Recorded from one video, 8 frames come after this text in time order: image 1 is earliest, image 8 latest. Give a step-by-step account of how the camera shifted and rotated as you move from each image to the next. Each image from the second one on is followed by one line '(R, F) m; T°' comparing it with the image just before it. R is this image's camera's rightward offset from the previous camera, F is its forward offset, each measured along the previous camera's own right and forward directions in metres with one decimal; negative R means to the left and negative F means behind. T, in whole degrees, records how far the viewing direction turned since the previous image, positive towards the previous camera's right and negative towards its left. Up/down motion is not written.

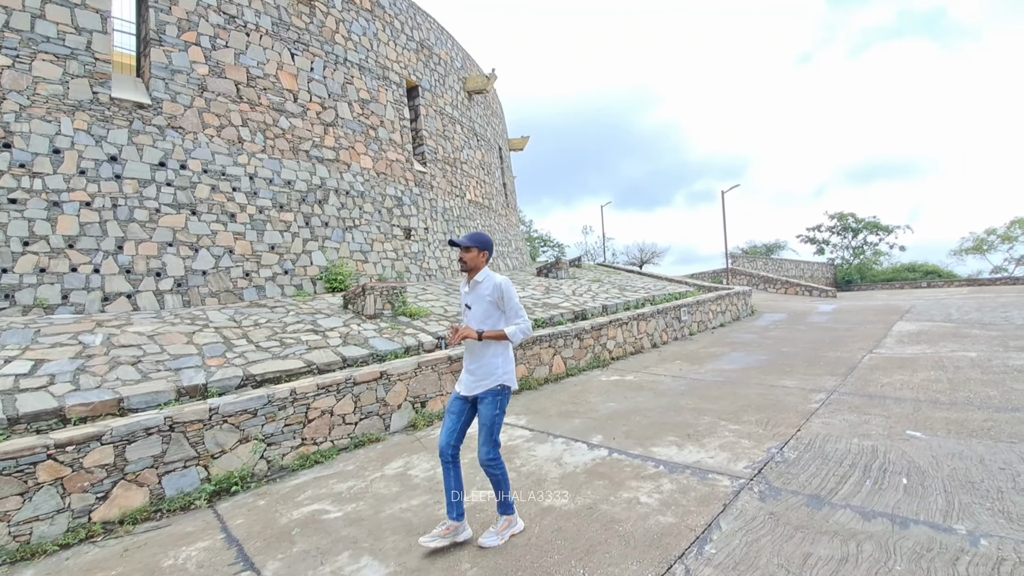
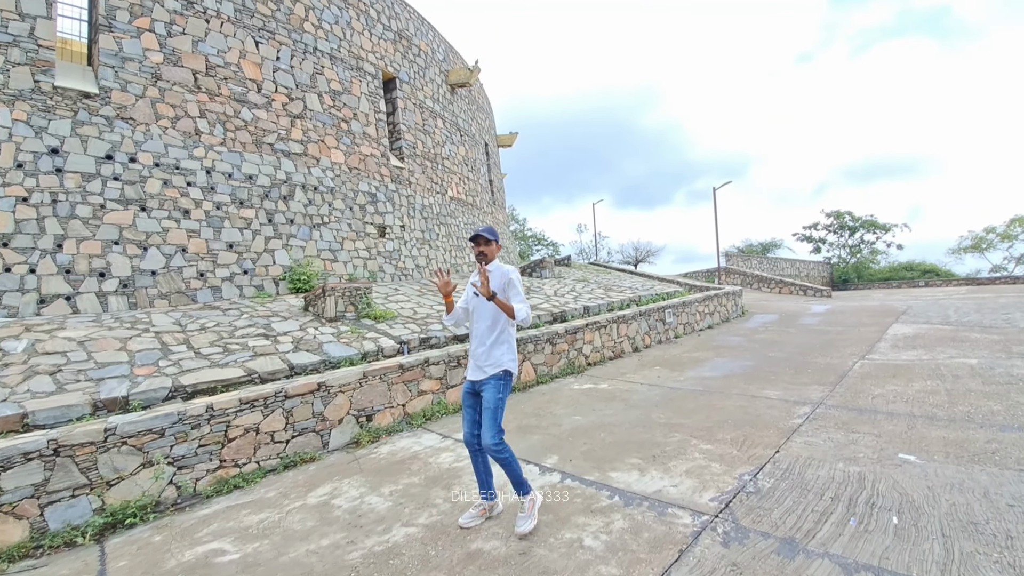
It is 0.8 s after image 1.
(+0.3, +0.4) m; 0°
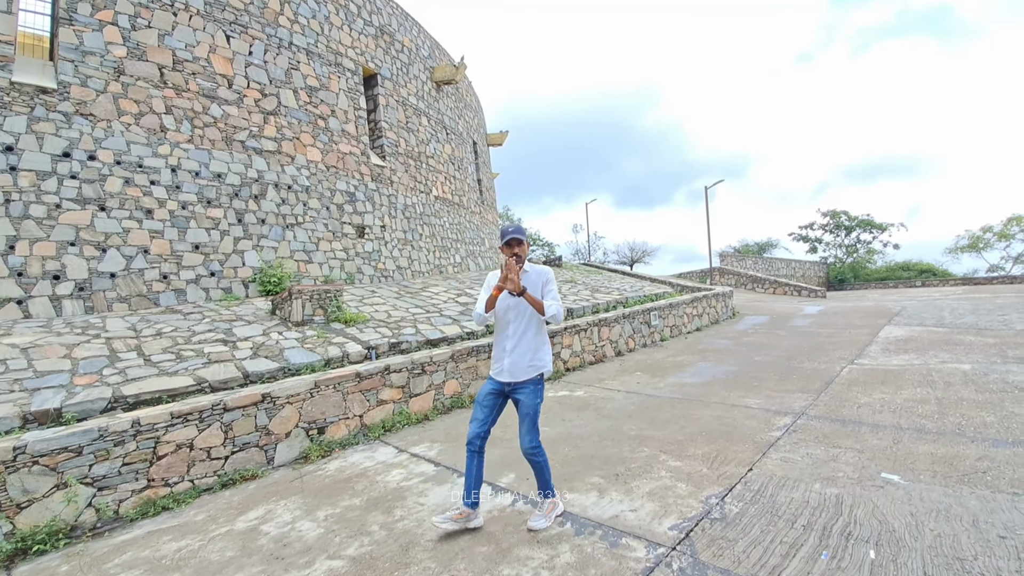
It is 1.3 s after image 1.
(+0.3, +0.2) m; 0°
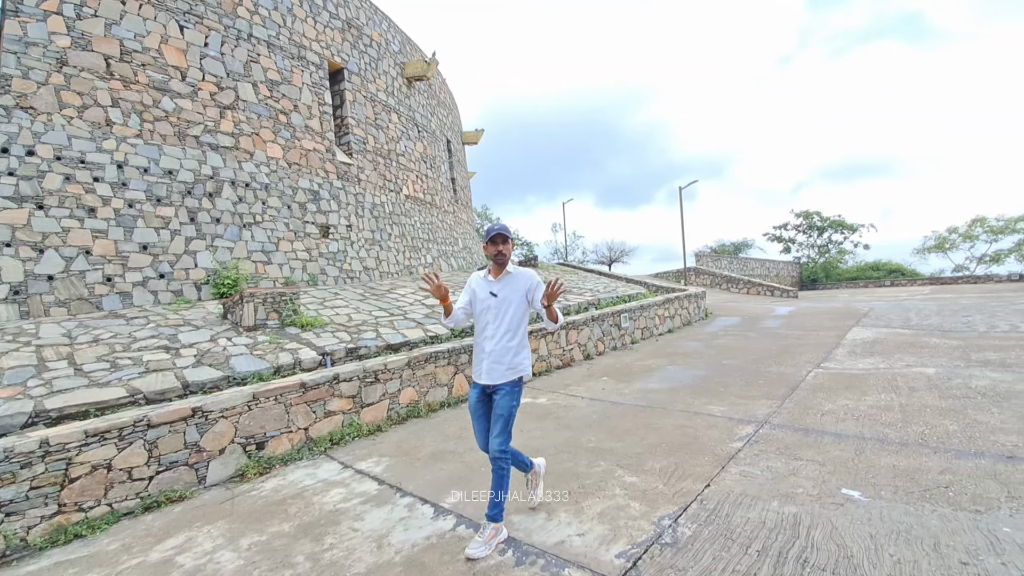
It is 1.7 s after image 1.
(+0.2, +0.2) m; +2°
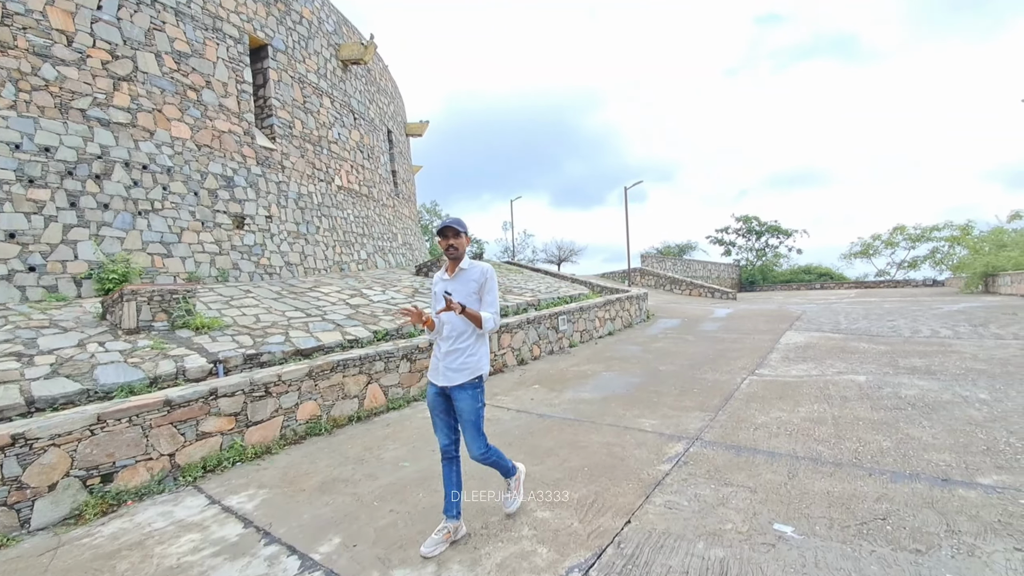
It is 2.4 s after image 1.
(+0.3, +0.4) m; +5°
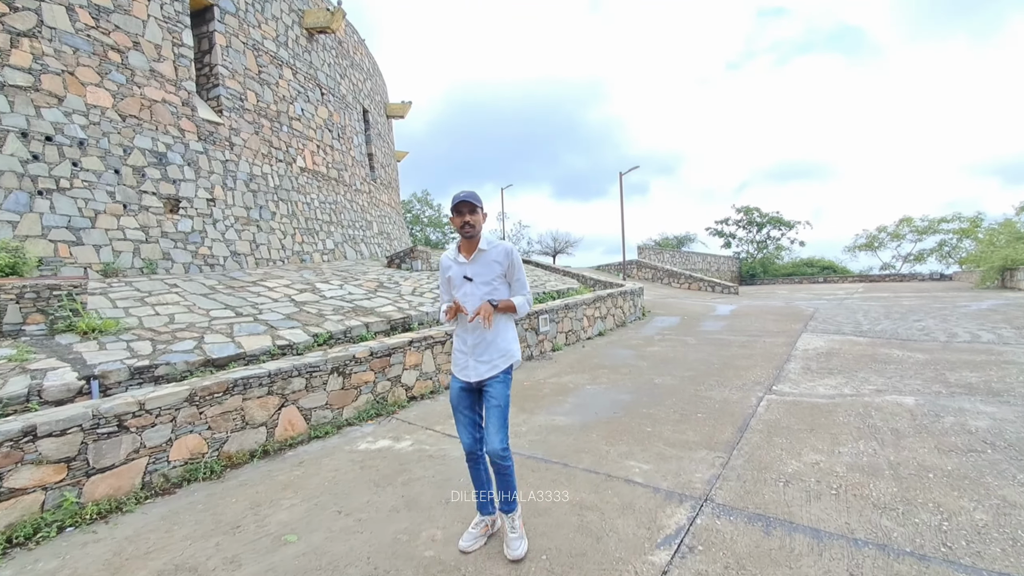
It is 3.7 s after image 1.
(+0.3, +0.9) m; 0°
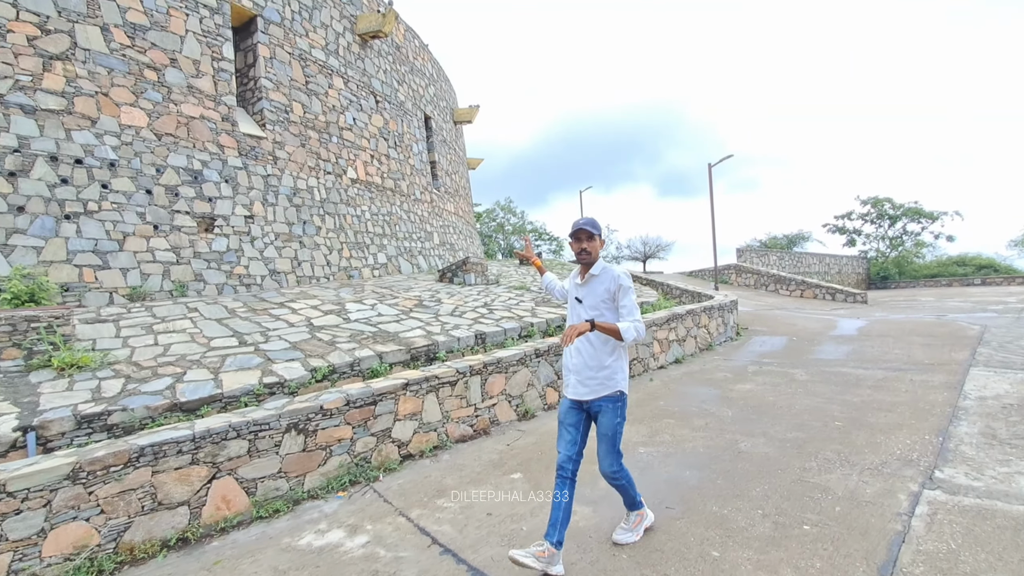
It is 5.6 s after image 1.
(+0.5, +1.1) m; -11°
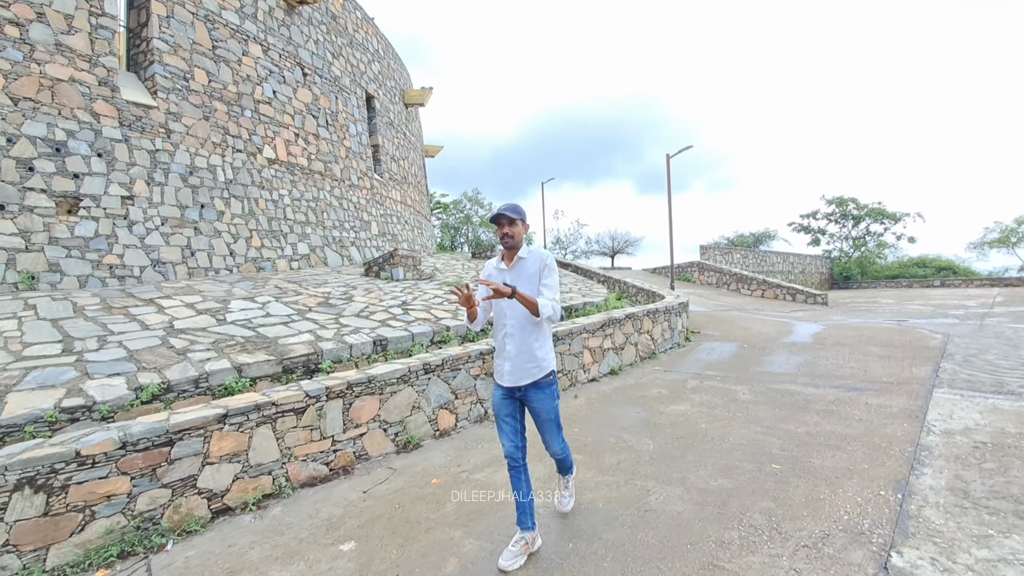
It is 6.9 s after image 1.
(+0.6, +0.7) m; +3°
